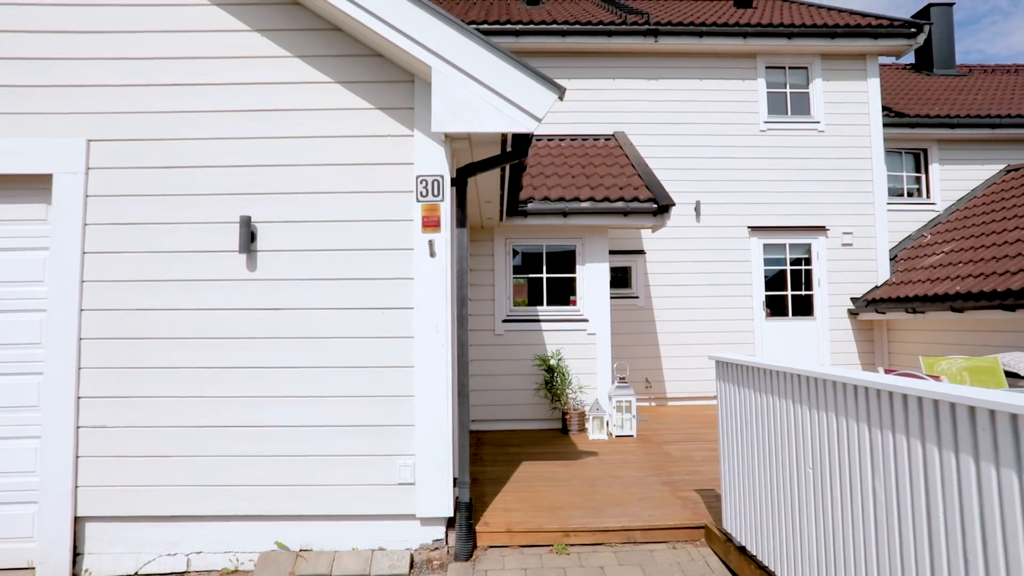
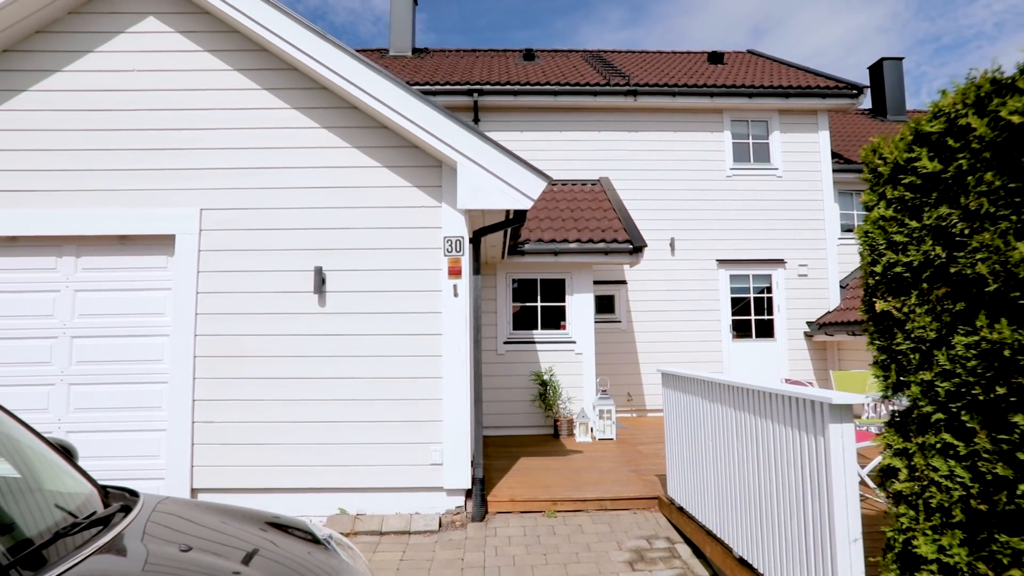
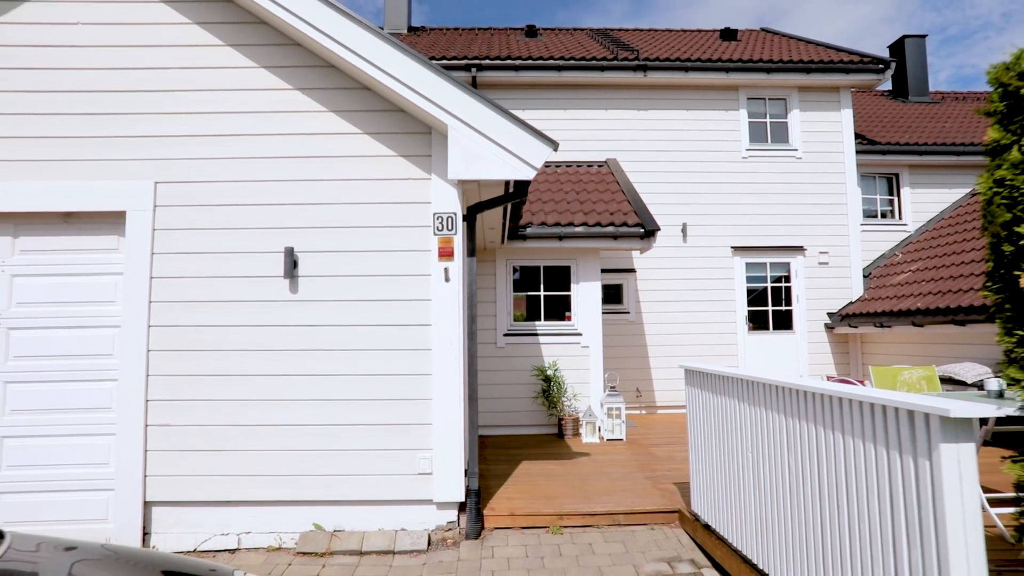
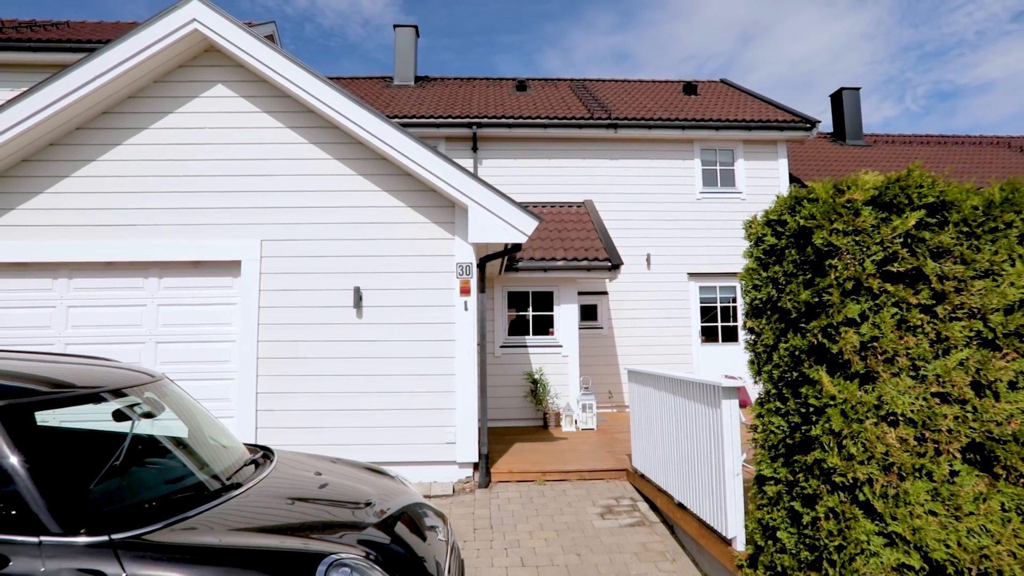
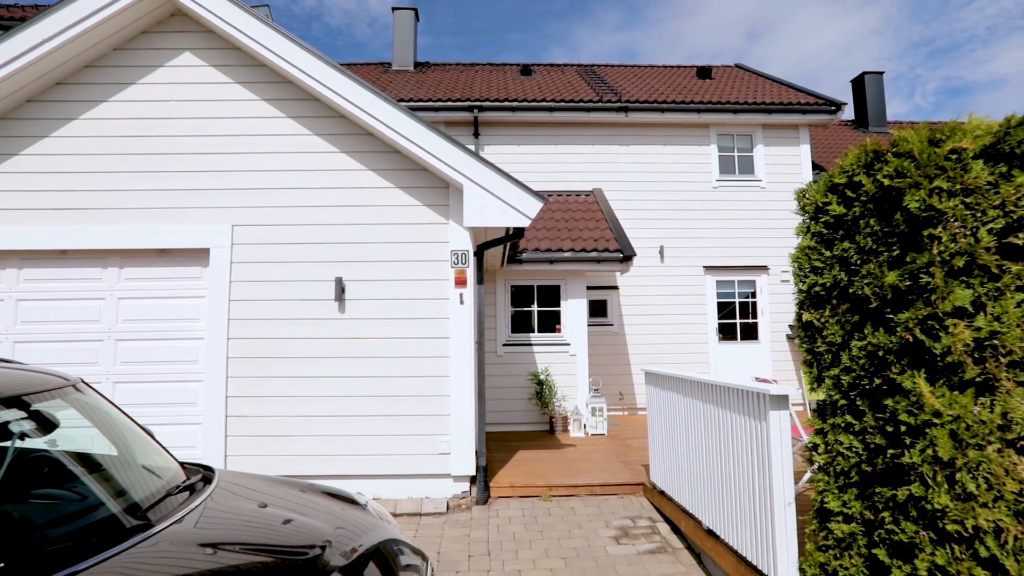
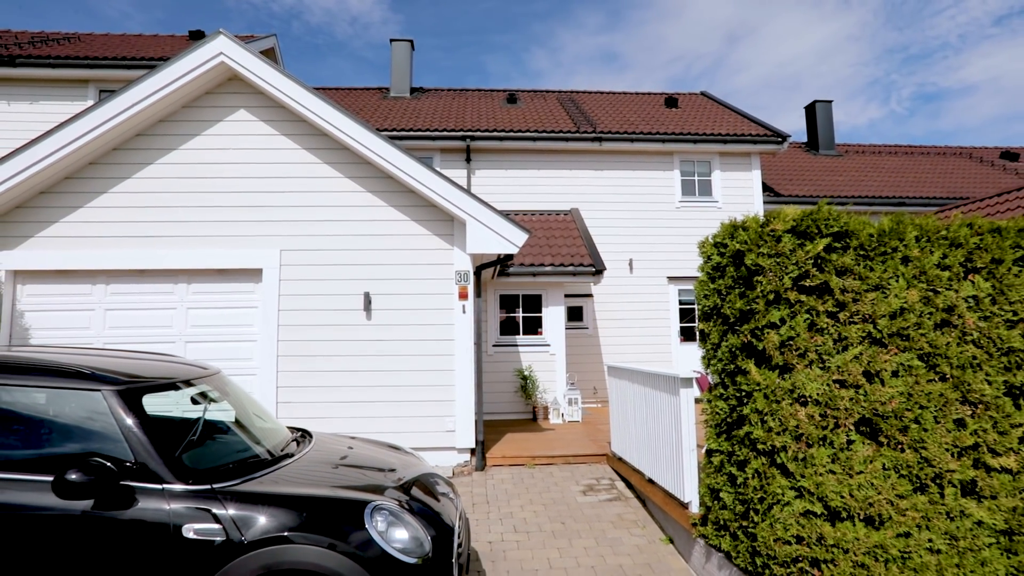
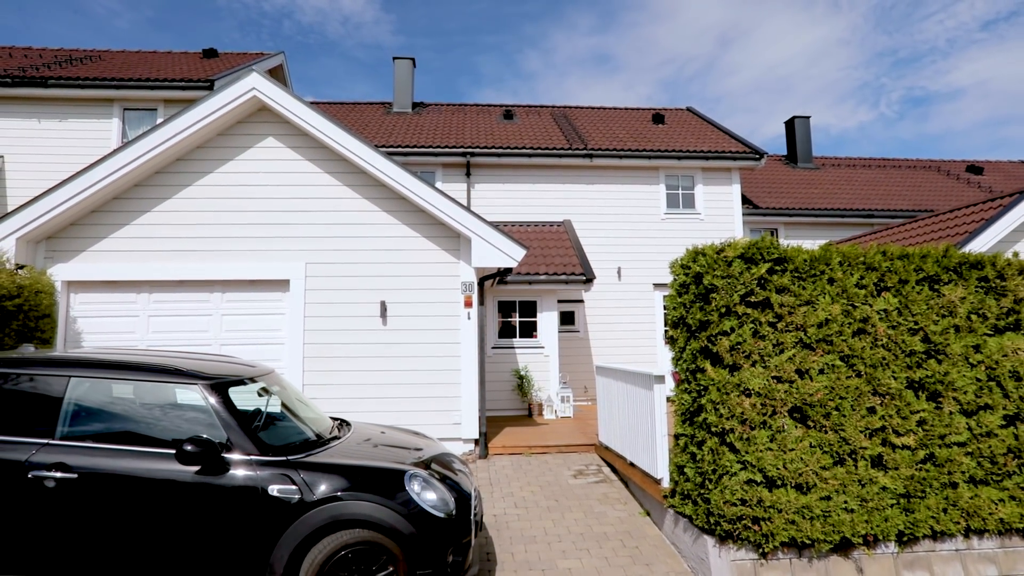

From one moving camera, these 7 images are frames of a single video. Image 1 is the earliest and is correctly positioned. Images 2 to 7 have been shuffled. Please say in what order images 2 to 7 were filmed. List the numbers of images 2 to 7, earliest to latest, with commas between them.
3, 2, 5, 4, 6, 7
